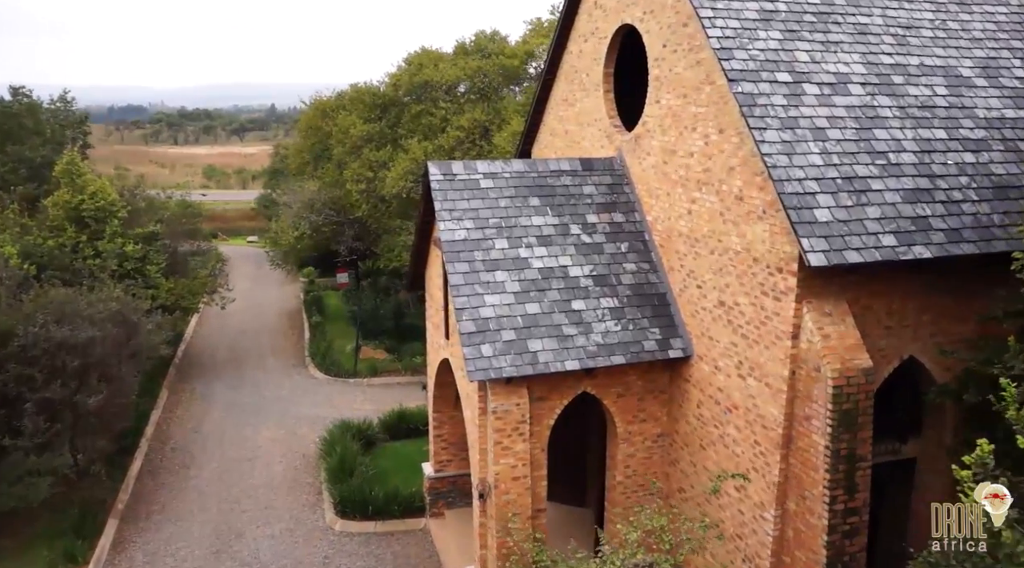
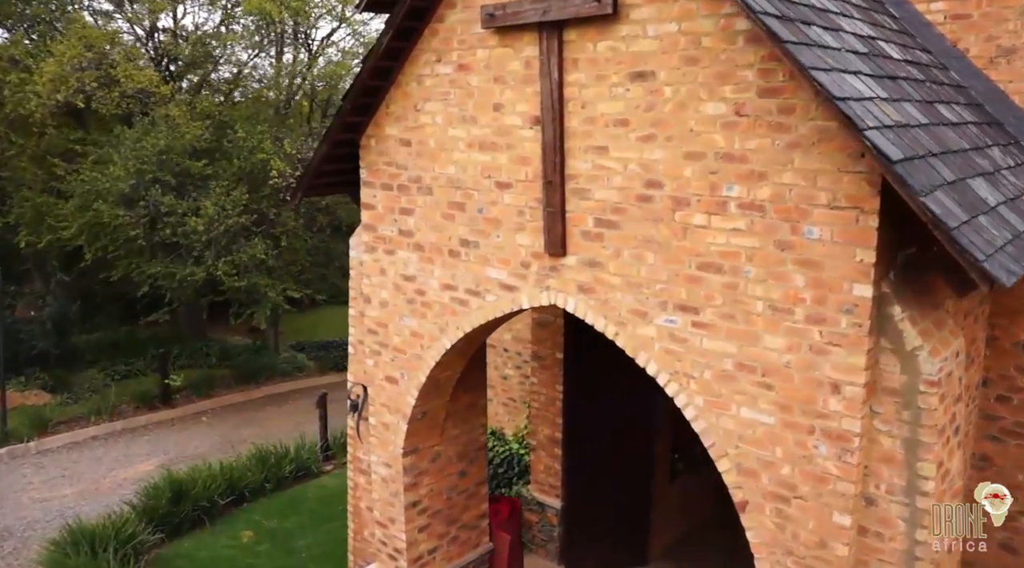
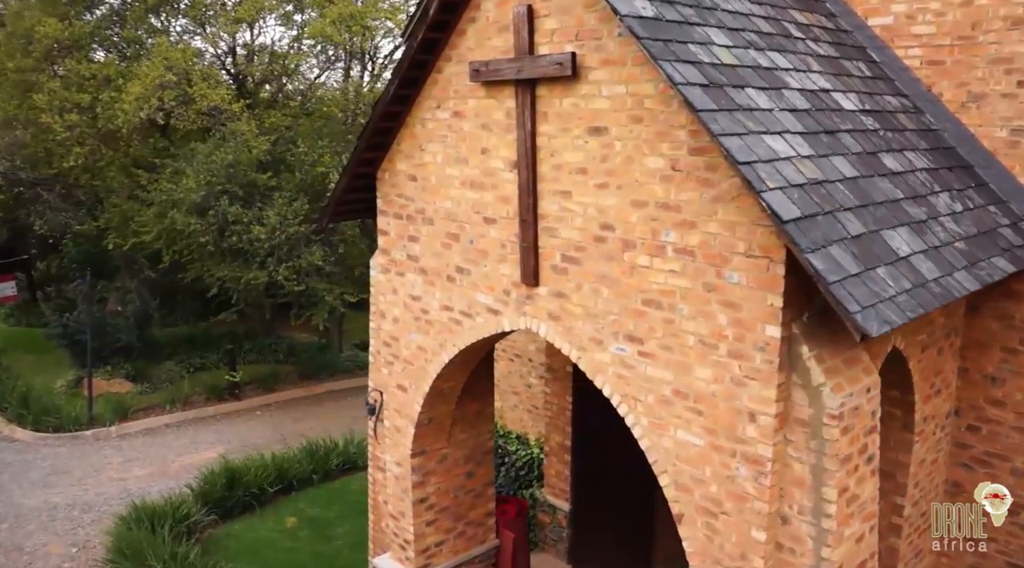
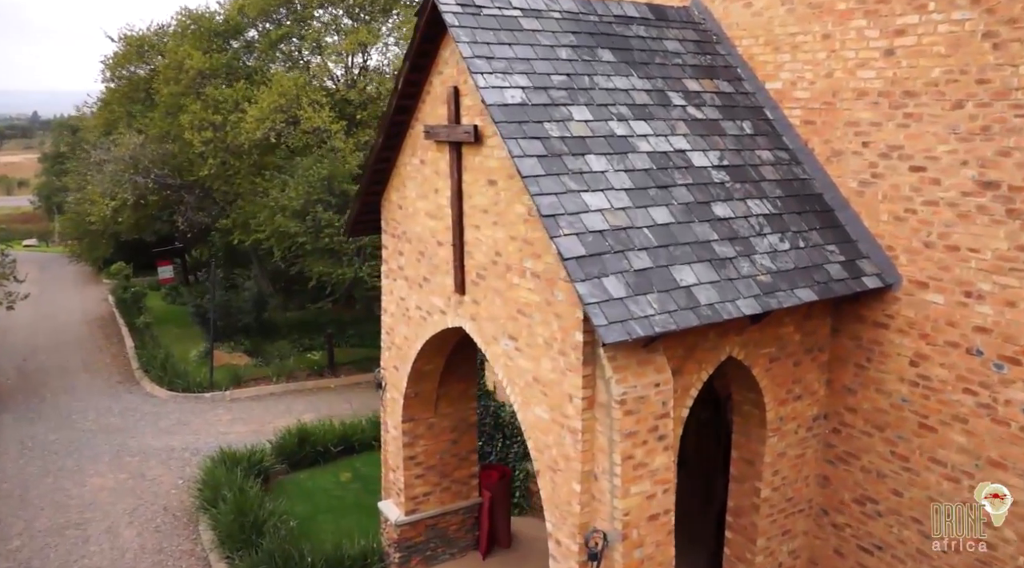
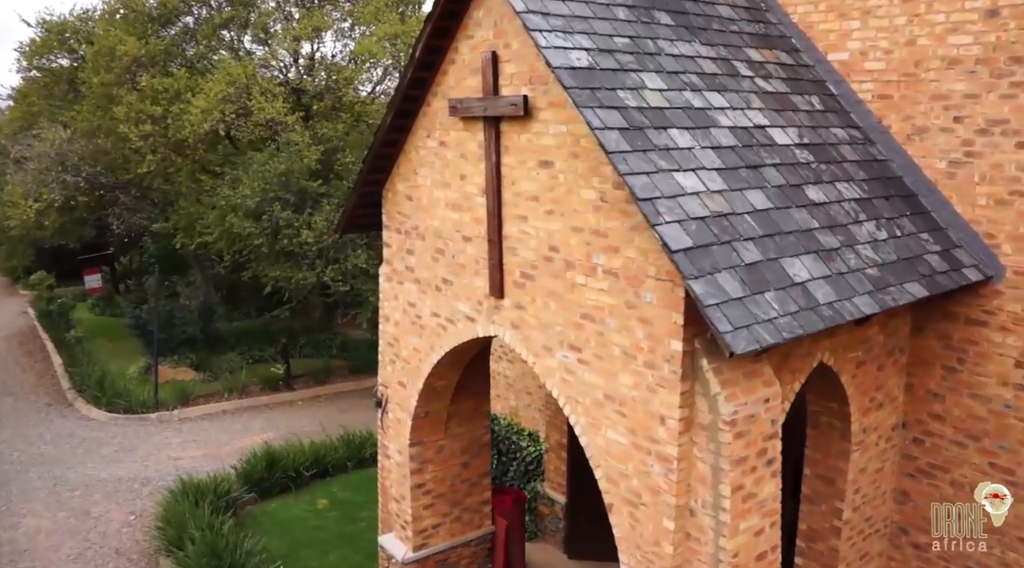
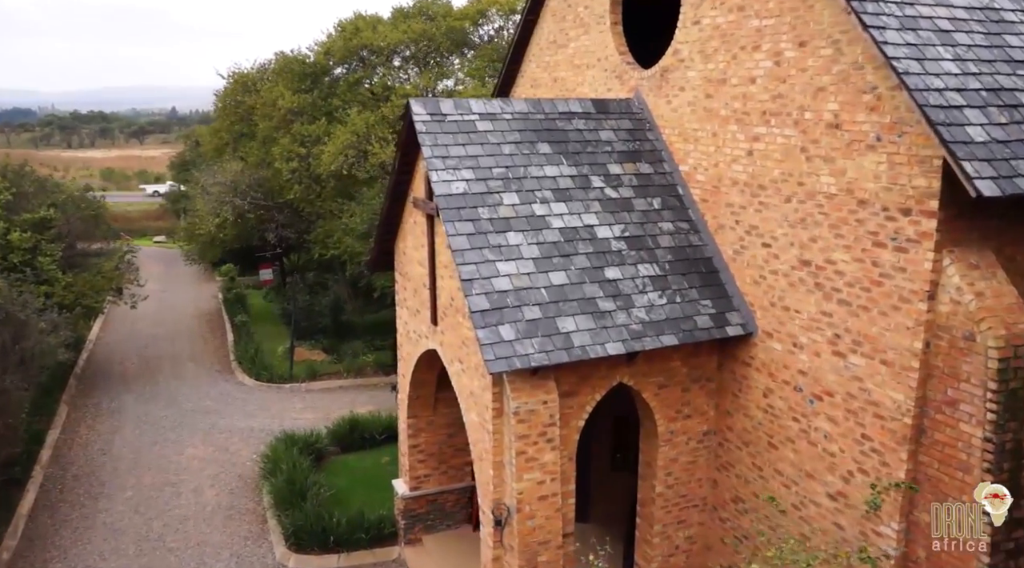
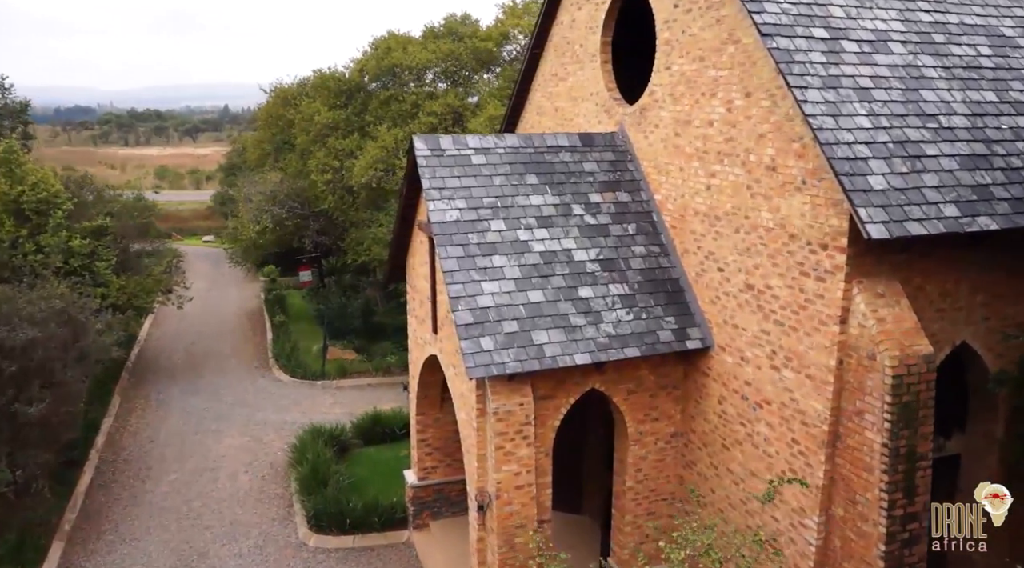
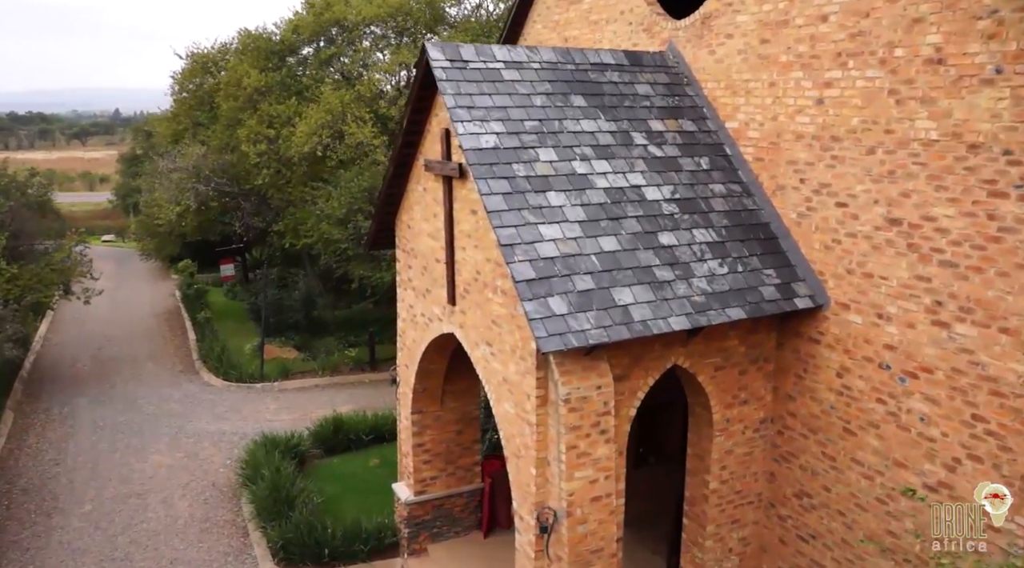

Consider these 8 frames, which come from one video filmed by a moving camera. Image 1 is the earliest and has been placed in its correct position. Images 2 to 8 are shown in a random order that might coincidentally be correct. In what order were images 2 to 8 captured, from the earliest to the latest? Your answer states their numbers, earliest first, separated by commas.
7, 6, 8, 4, 5, 3, 2
